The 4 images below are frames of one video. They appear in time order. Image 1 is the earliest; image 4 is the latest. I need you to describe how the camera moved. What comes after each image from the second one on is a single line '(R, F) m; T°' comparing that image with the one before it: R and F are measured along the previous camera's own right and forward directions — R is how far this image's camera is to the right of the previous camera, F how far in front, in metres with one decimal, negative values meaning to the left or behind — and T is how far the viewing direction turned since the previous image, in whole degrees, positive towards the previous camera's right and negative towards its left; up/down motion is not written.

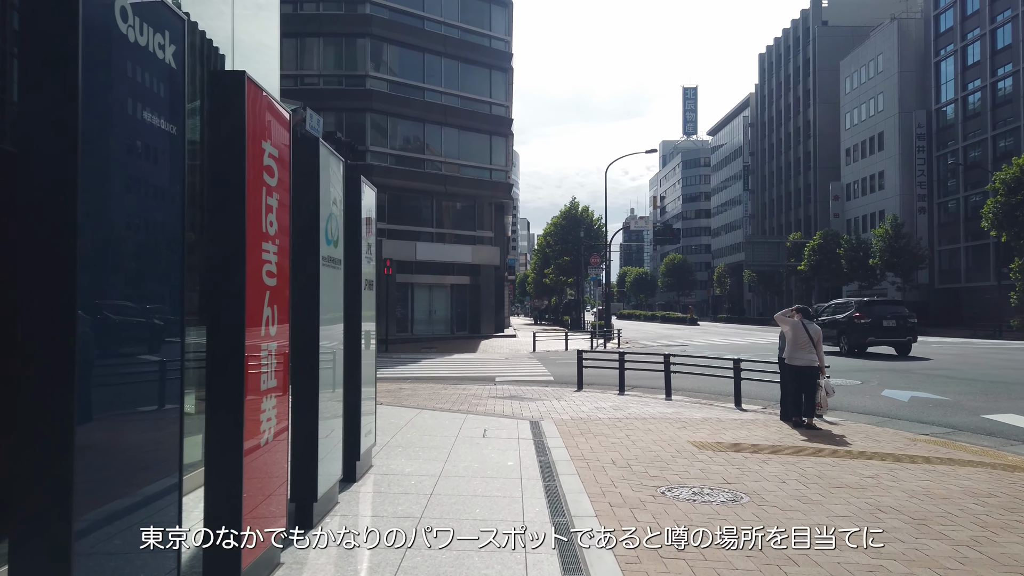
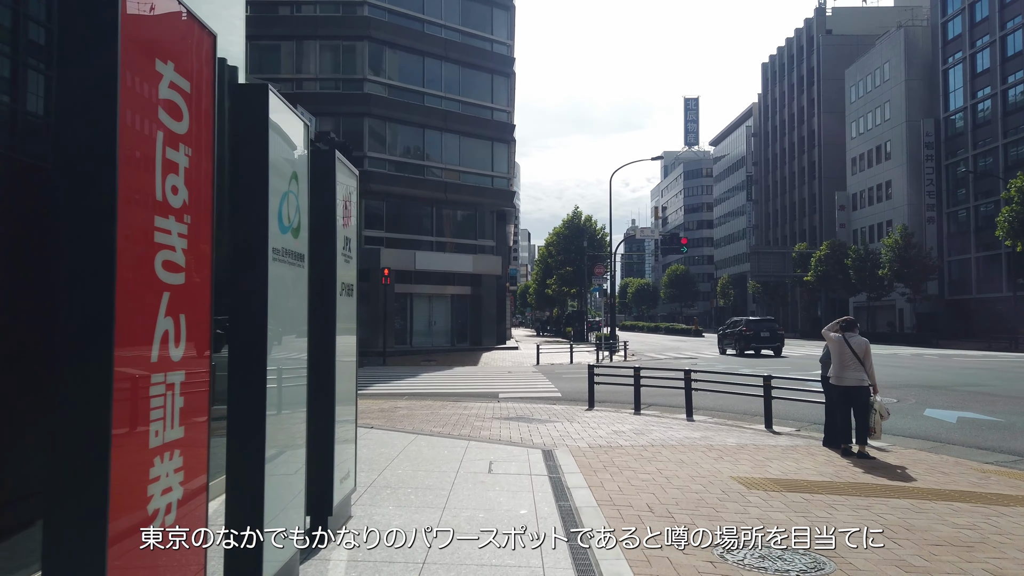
(-0.1, +1.2) m; 0°
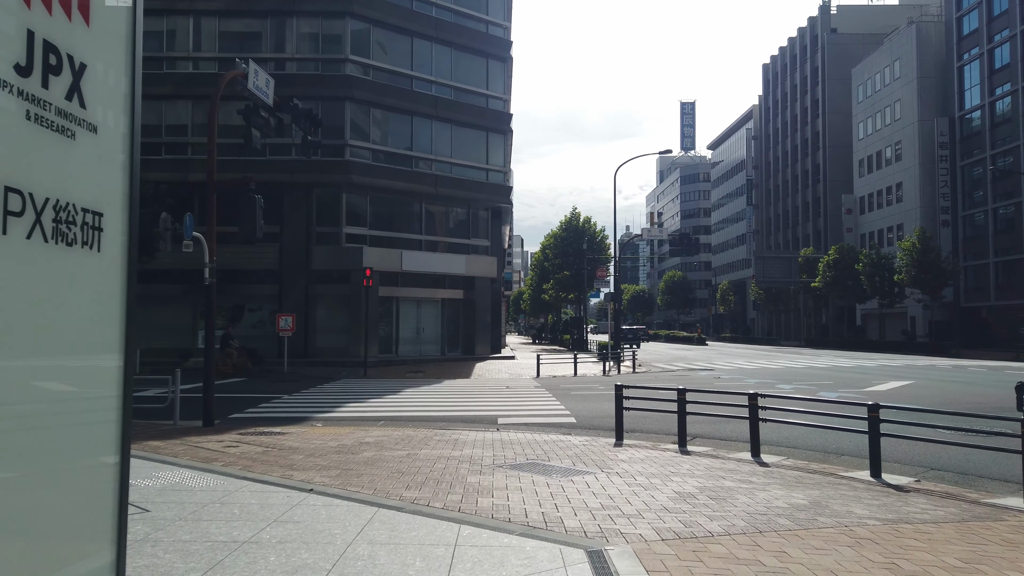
(-0.2, +3.3) m; +1°
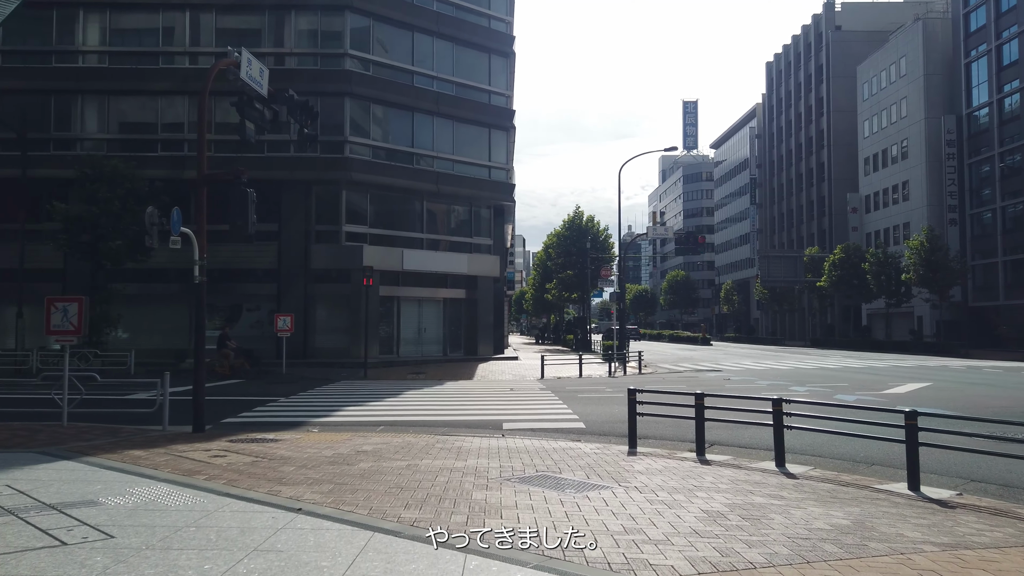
(-0.1, +0.6) m; 0°
